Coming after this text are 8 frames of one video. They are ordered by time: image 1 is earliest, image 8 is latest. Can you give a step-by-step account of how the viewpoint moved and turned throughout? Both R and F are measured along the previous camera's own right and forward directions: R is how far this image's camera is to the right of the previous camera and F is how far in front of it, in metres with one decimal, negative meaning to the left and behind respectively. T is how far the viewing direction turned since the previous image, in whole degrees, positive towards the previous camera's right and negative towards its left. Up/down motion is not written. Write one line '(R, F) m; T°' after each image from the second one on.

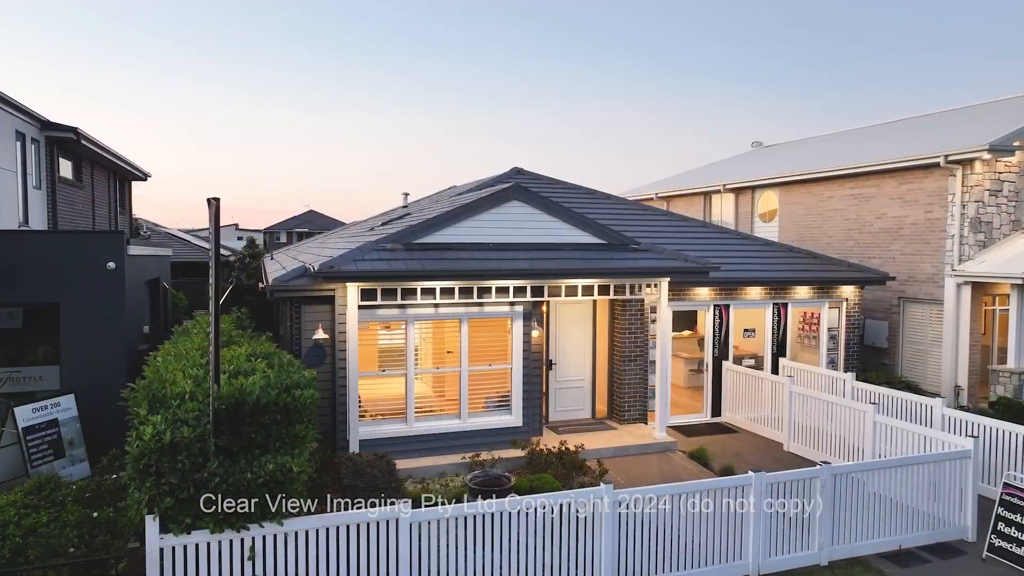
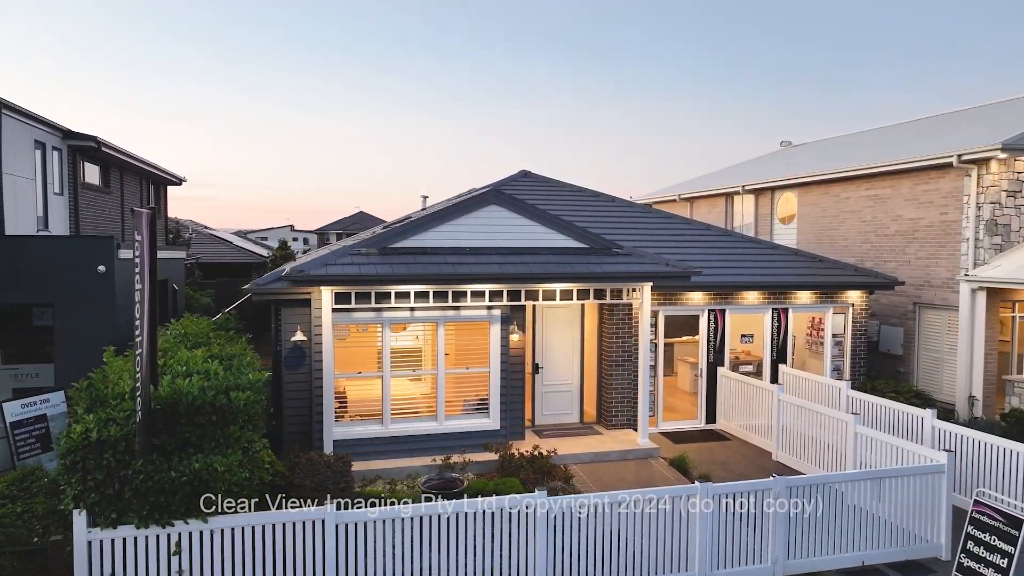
(+1.0, 0.0) m; -4°
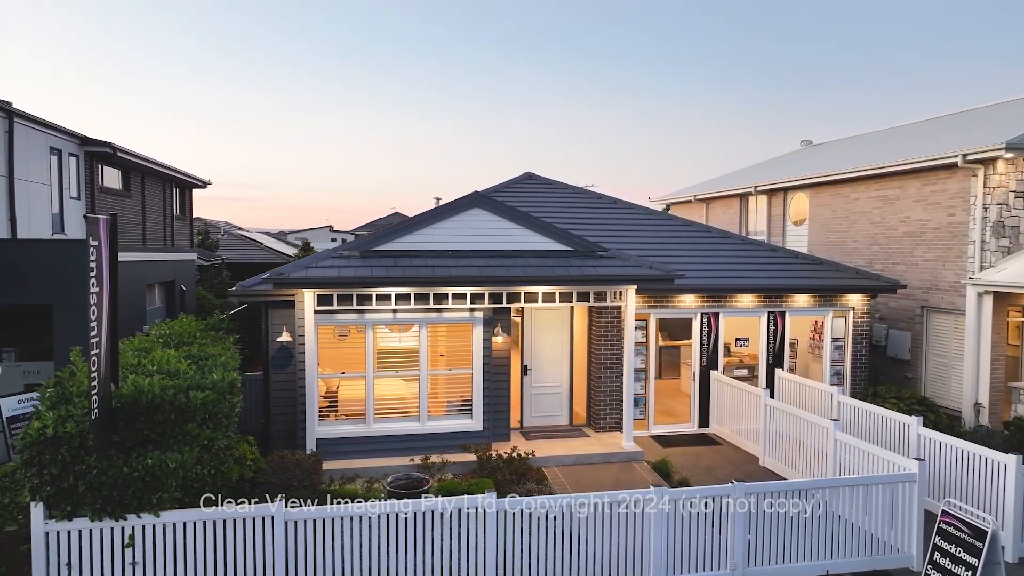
(+0.7, 0.0) m; -3°
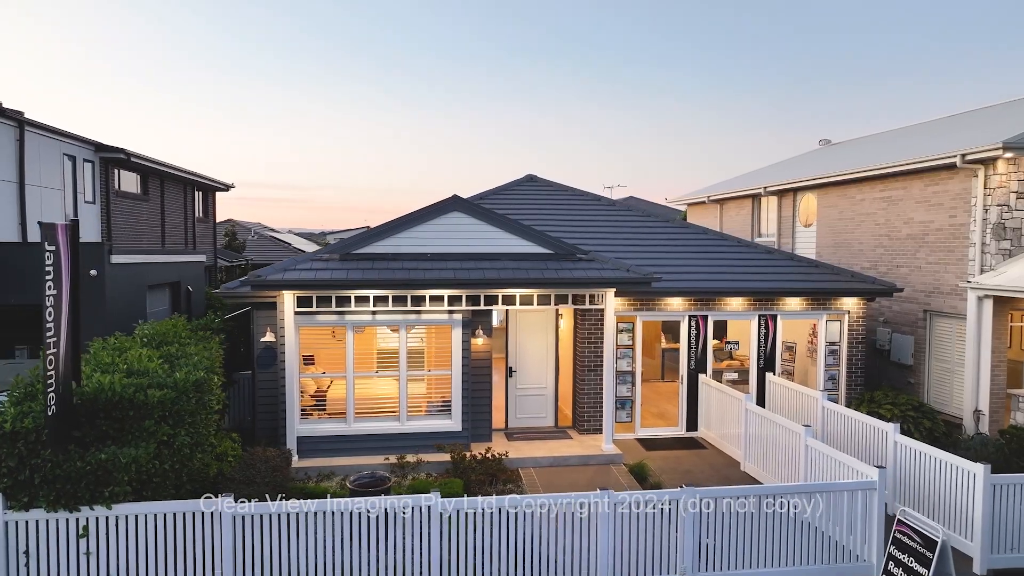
(+0.8, -0.1) m; -3°
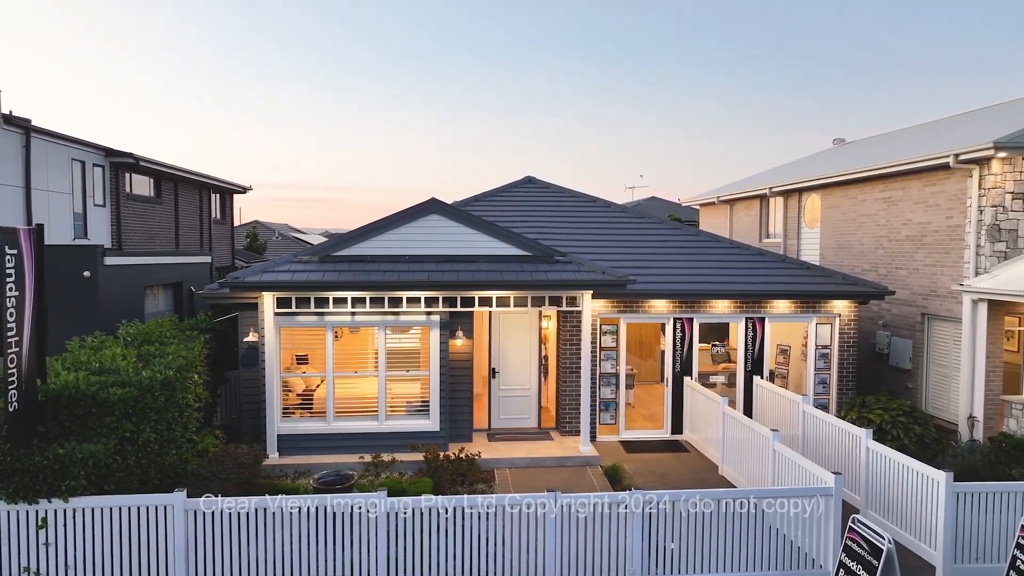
(+0.8, -0.1) m; -2°
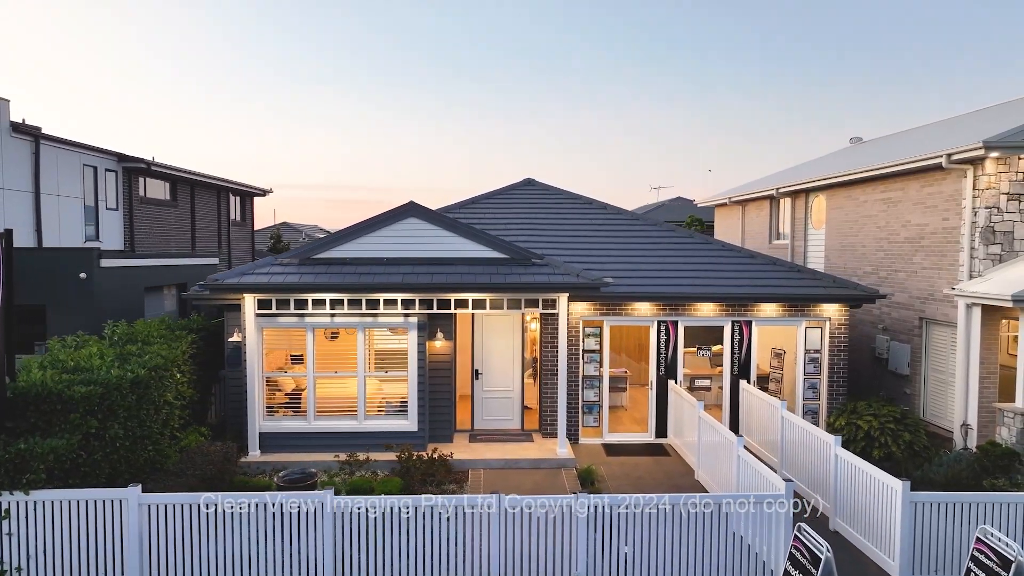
(+0.8, -0.1) m; -3°
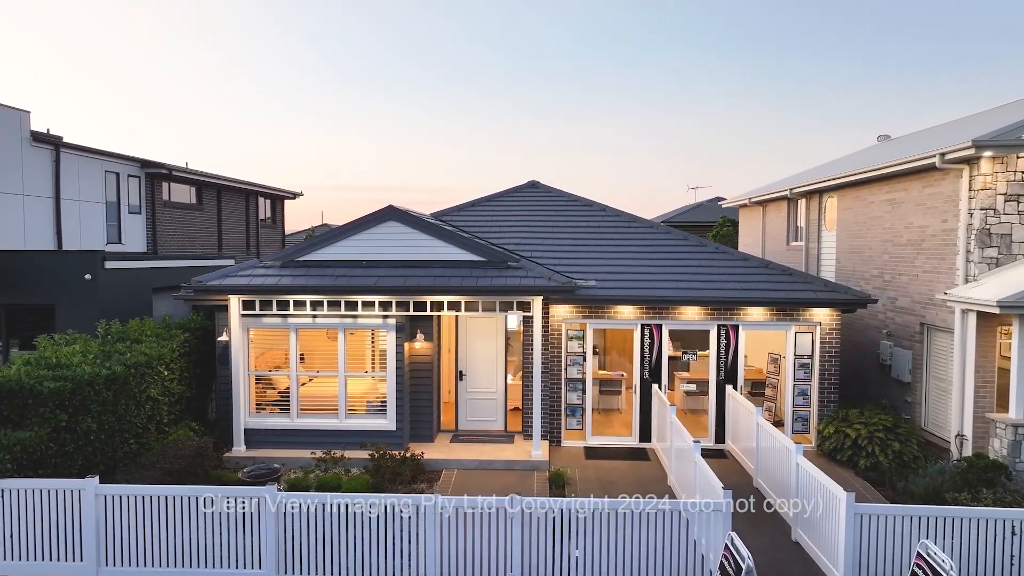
(+1.1, -0.1) m; -4°
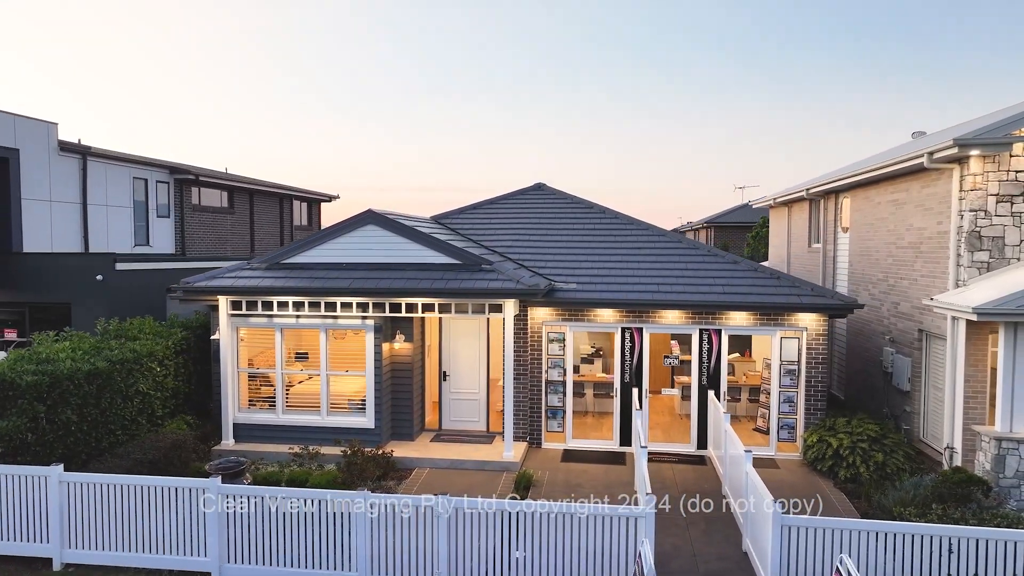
(+1.3, -0.1) m; -5°
